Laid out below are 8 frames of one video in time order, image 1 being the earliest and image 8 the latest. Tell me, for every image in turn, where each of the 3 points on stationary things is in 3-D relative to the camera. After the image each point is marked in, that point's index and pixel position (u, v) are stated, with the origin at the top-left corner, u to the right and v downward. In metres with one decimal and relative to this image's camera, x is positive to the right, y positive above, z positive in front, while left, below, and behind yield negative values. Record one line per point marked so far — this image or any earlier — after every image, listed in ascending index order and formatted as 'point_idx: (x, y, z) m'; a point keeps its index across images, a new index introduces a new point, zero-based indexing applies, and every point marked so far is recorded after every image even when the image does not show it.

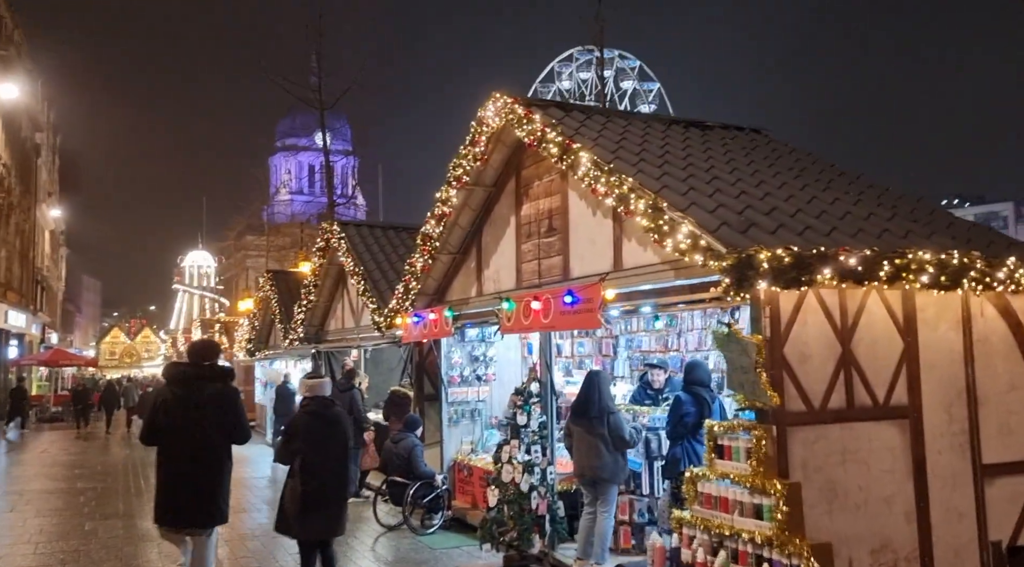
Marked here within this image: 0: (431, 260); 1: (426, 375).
0: (-0.9, +0.3, +9.6) m
1: (-1.2, -1.3, +11.4) m
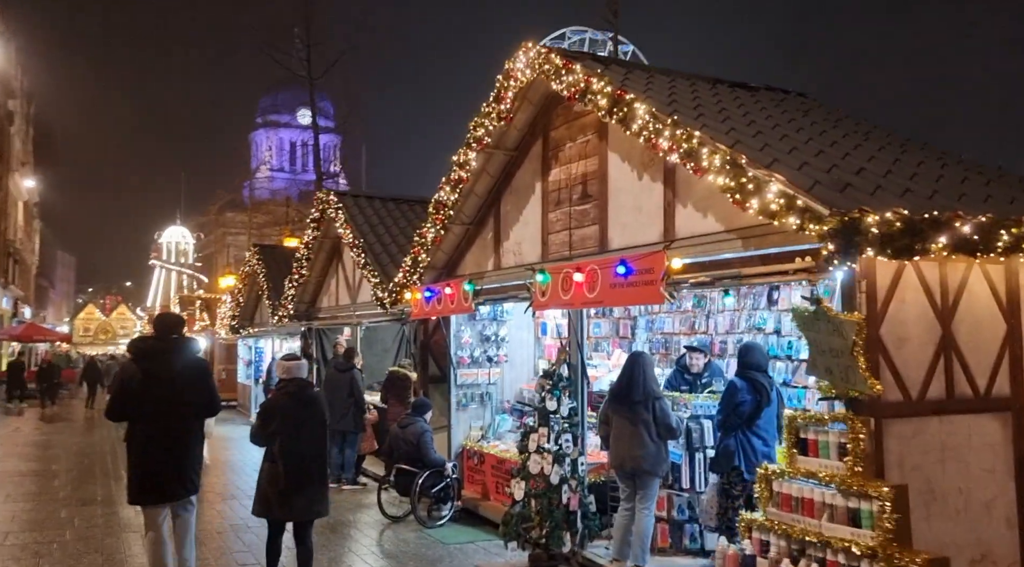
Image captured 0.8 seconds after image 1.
0: (-0.7, +0.6, +8.9) m
1: (-1.0, -1.0, +10.7) m
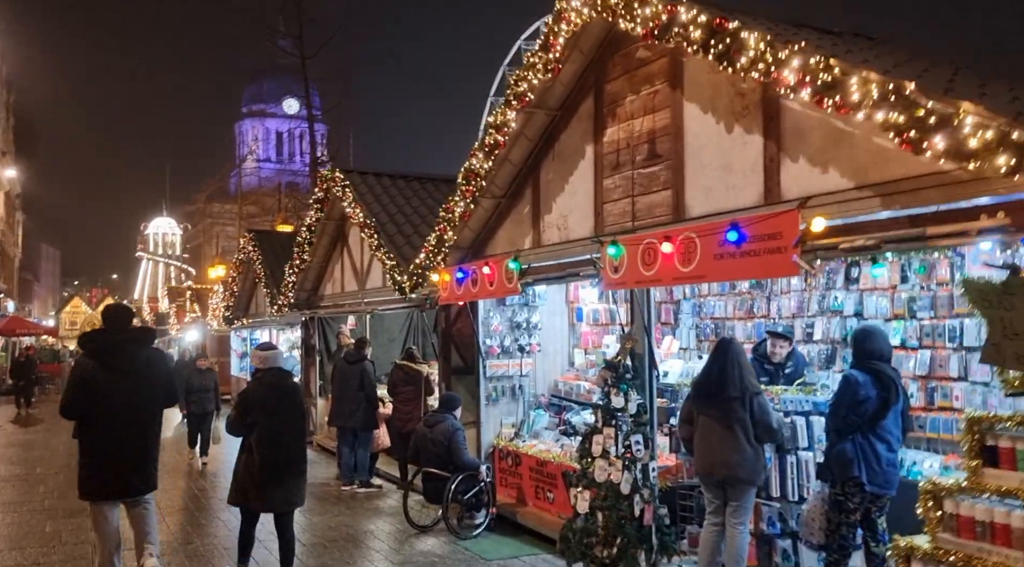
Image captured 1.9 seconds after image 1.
0: (-0.4, +0.8, +7.8) m
1: (-0.7, -0.7, +9.7) m
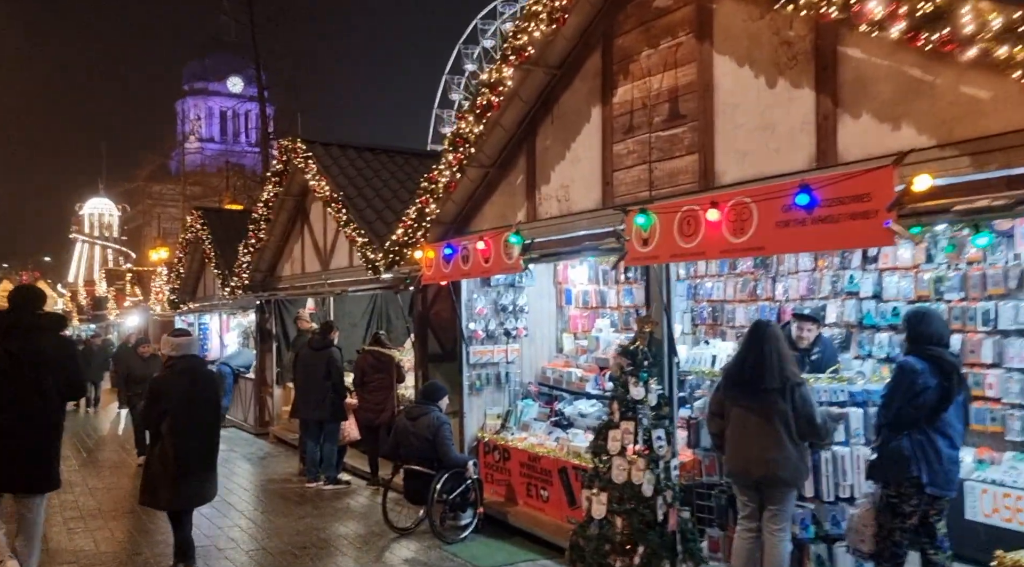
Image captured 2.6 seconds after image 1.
0: (-0.5, +1.0, +7.1) m
1: (-0.9, -0.5, +8.9) m
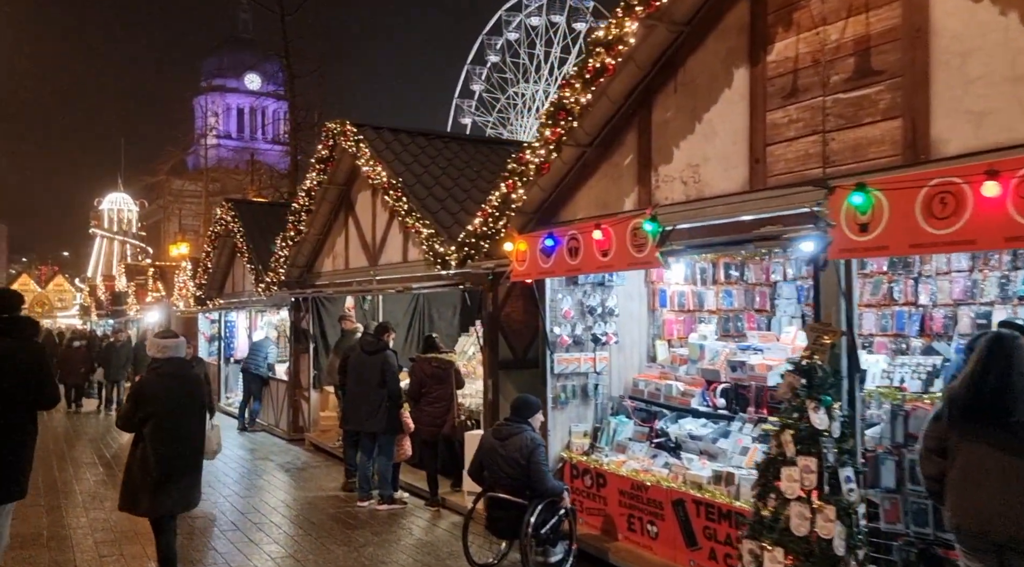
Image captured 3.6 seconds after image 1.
0: (+0.3, +1.0, +6.1) m
1: (-0.1, -0.5, +7.9) m
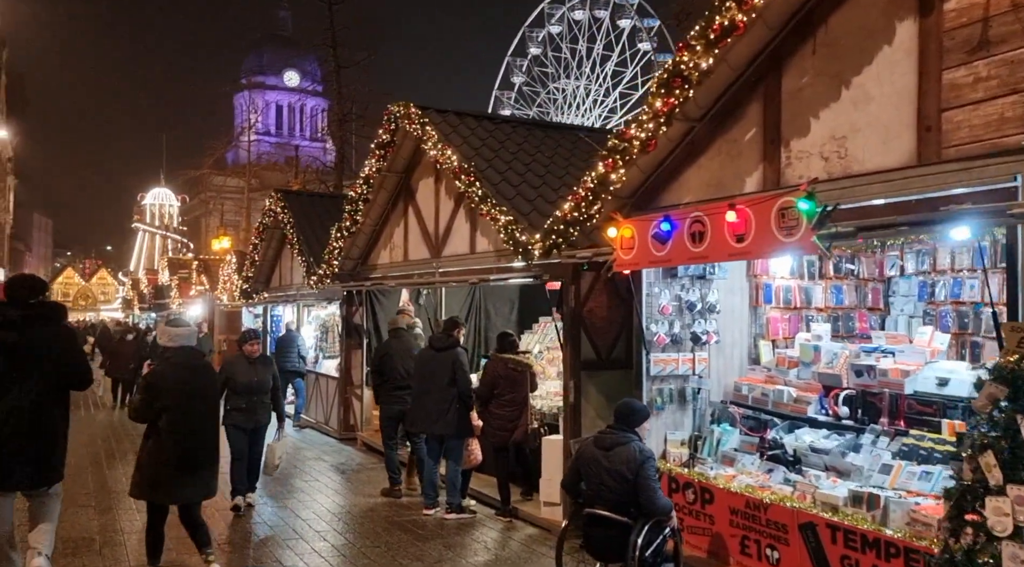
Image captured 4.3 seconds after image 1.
0: (+1.0, +1.1, +5.4) m
1: (+0.6, -0.4, +7.2) m
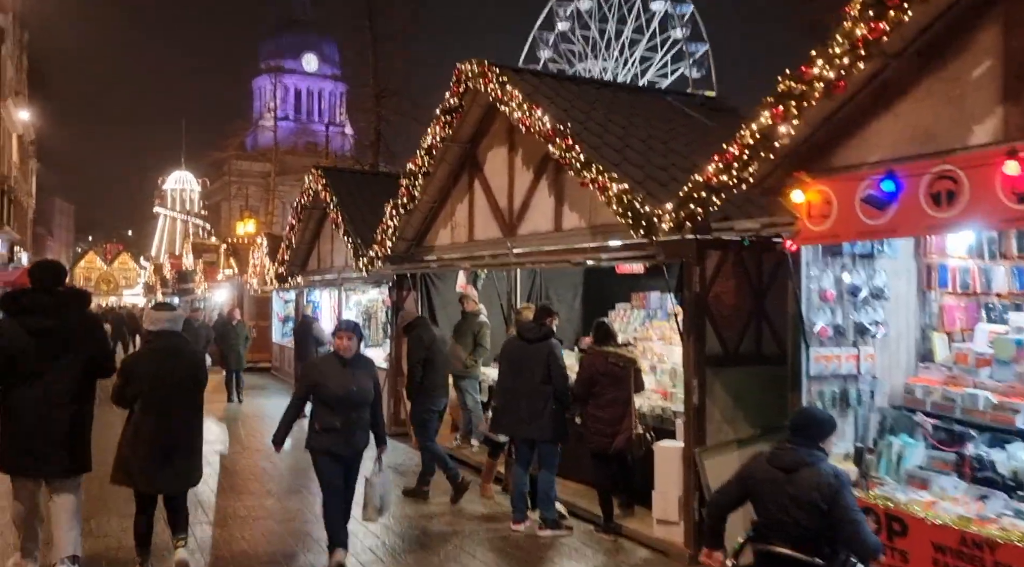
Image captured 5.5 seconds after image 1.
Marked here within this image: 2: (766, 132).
0: (+1.8, +1.2, +4.2) m
1: (+1.5, -0.3, +6.1) m
2: (+1.5, +0.9, +4.8) m
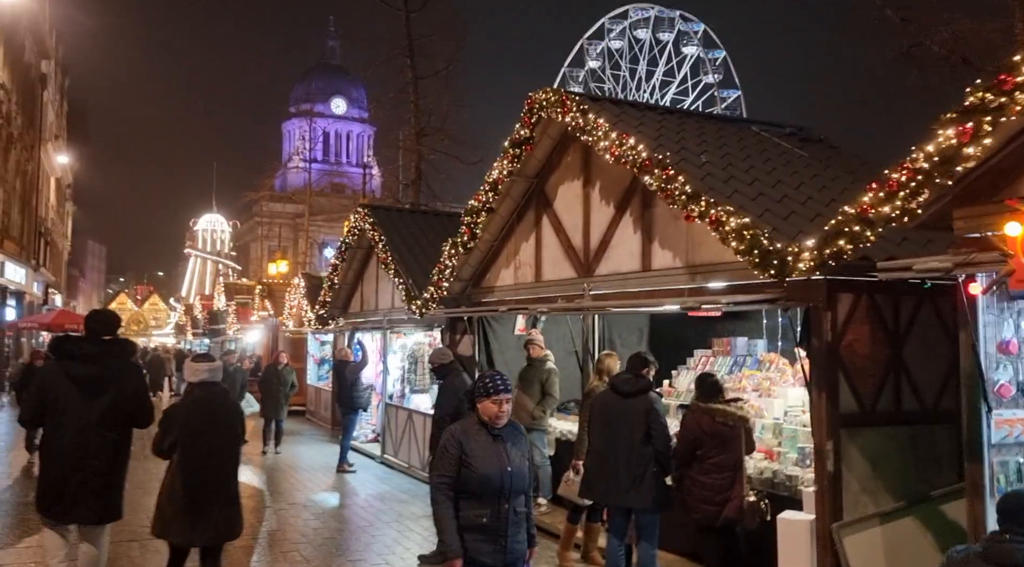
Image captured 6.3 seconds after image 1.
0: (+2.4, +0.9, +3.5) m
1: (+2.2, -0.6, +5.3) m
2: (+2.1, +0.6, +4.0) m
